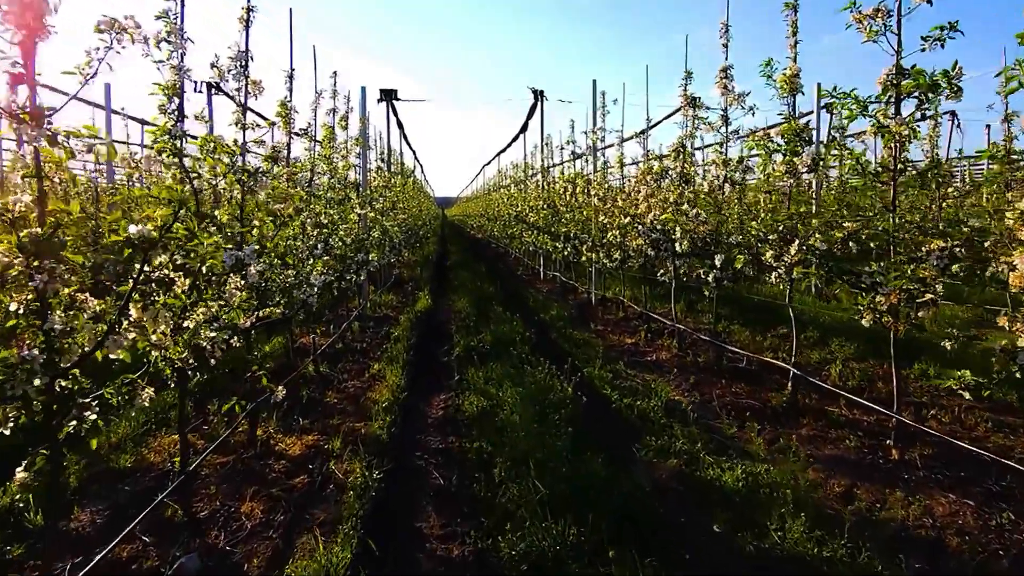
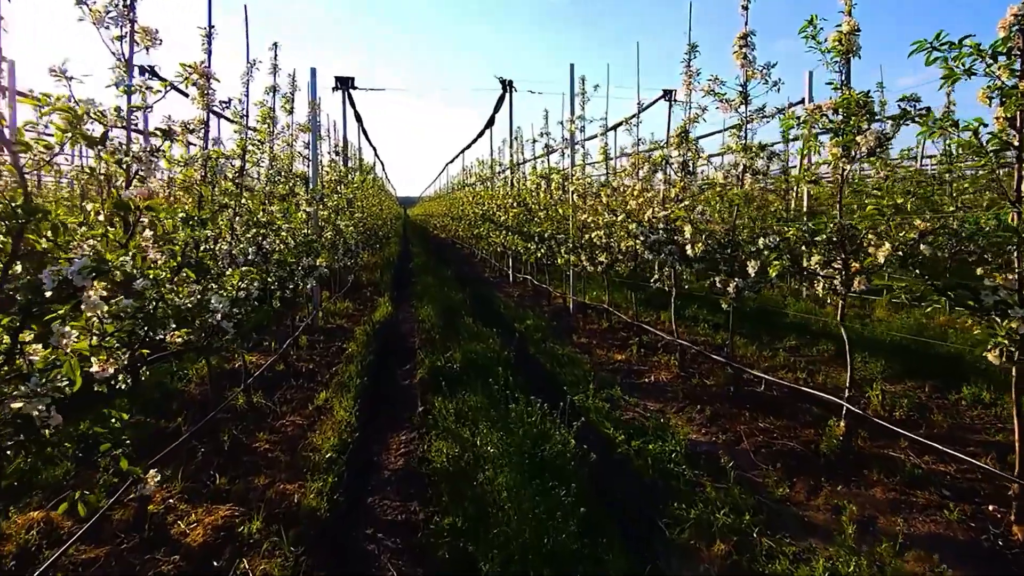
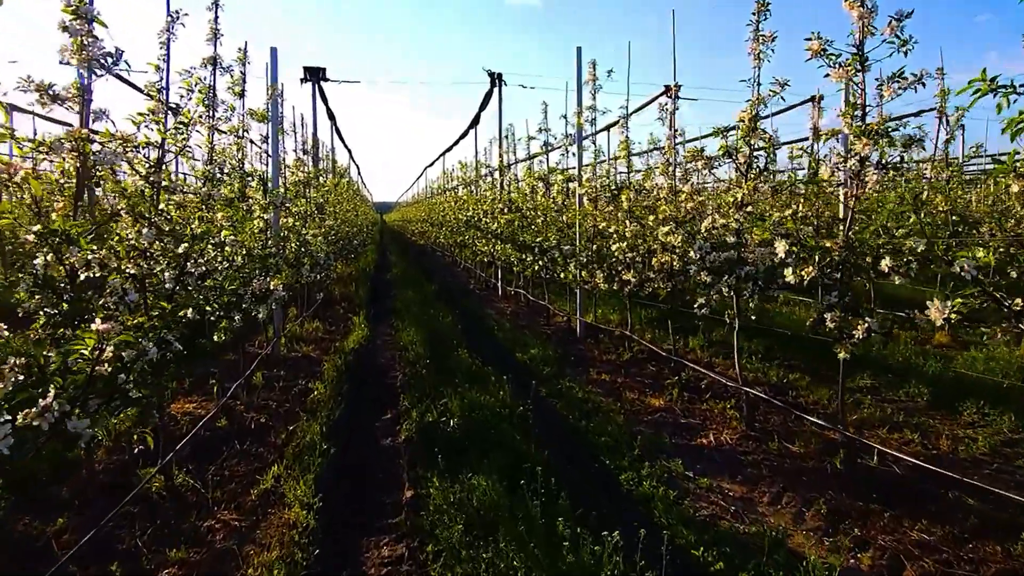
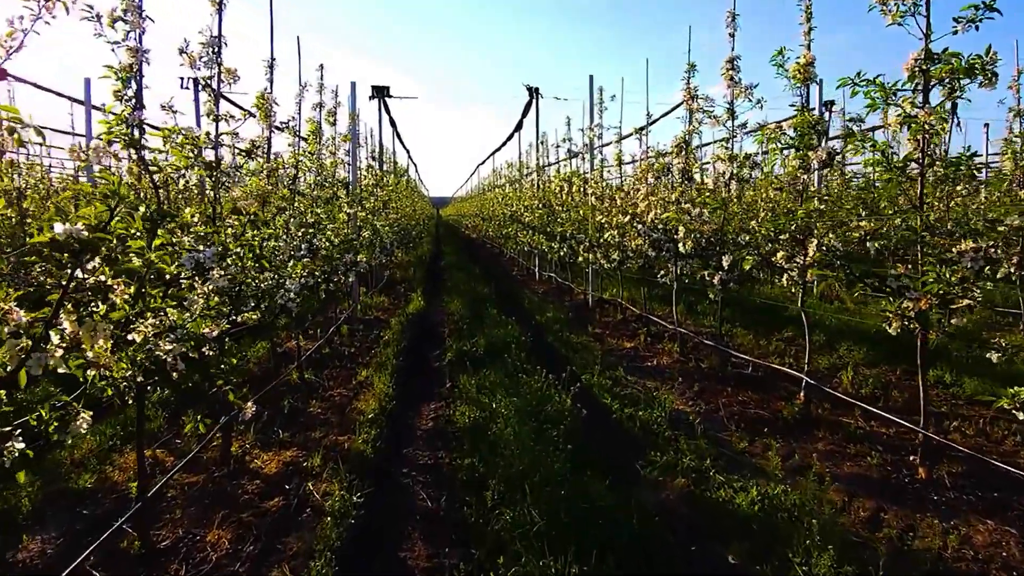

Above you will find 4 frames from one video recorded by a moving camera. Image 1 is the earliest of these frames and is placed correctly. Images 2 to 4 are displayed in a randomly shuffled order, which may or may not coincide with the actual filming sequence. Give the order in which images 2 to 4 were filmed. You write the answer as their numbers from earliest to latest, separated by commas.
4, 2, 3
